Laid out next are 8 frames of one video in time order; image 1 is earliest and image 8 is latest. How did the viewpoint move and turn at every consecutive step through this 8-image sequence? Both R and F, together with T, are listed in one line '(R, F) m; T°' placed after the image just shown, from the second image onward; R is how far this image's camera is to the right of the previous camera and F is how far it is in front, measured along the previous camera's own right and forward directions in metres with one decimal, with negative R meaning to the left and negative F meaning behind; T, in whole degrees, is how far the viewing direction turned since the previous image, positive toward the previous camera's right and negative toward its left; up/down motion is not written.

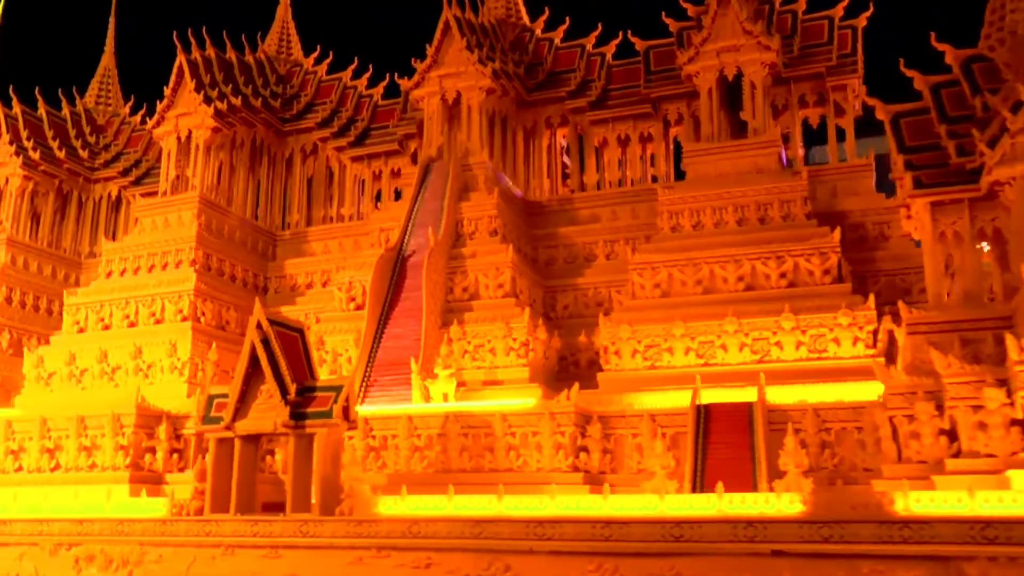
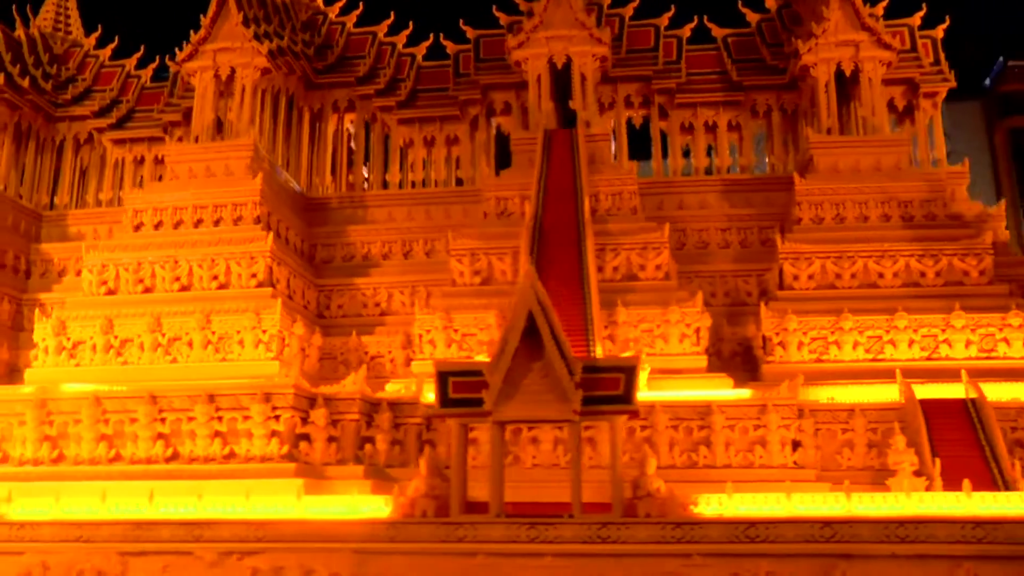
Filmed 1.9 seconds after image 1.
(-4.0, +1.5) m; +14°
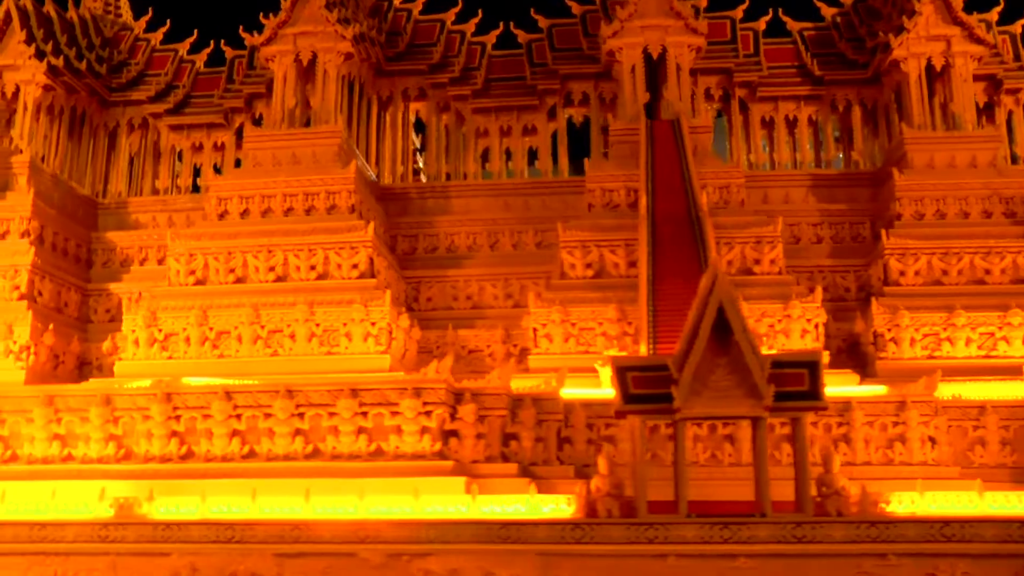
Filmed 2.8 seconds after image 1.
(-1.6, +0.3) m; +2°
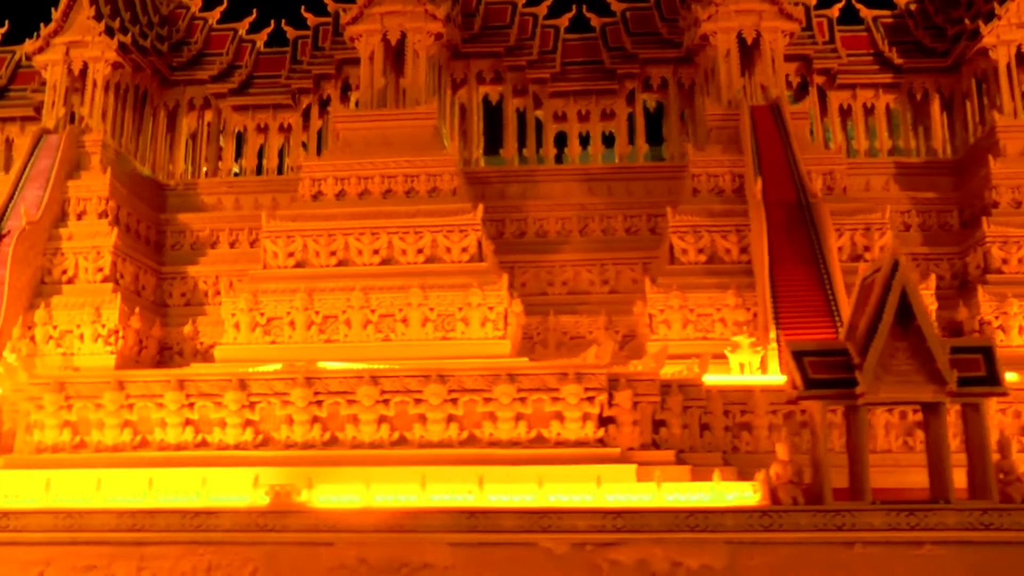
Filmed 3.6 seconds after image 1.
(-1.5, +0.2) m; +2°
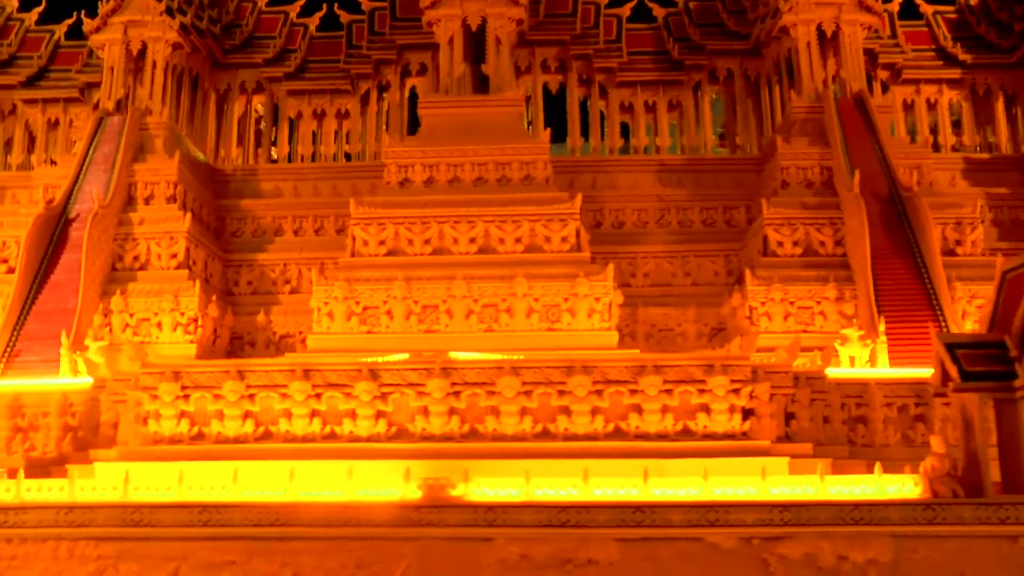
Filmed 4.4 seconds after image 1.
(-1.4, +0.2) m; +3°
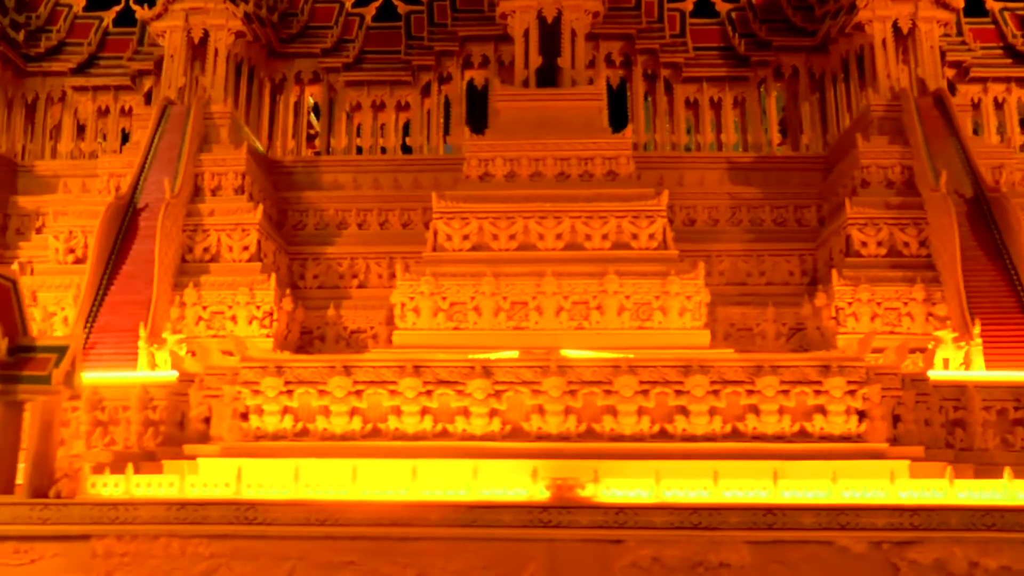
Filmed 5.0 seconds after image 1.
(-1.0, +0.1) m; +1°
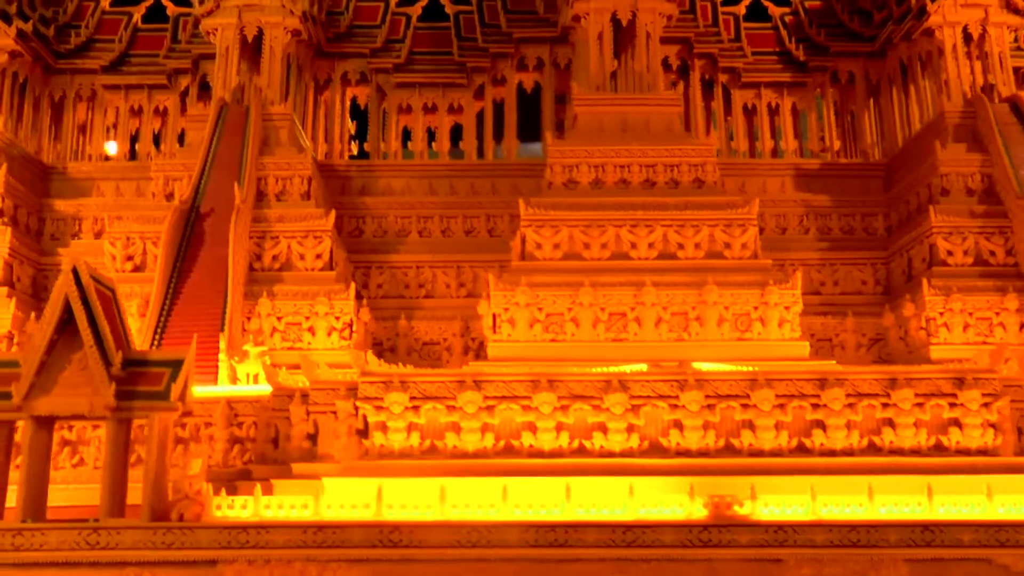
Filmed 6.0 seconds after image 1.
(-1.4, +0.3) m; +3°
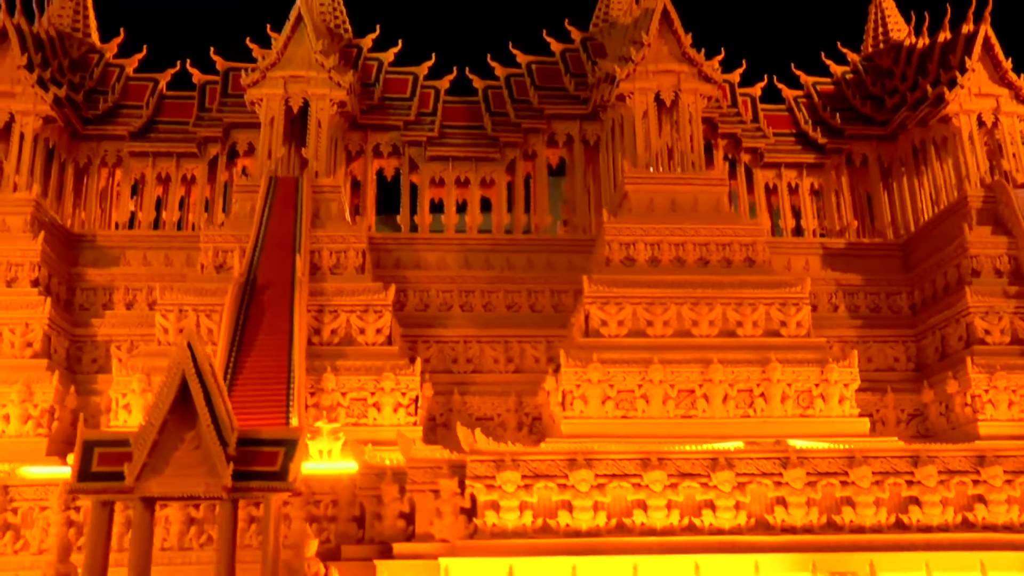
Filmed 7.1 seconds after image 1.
(-1.4, 0.0) m; +4°
